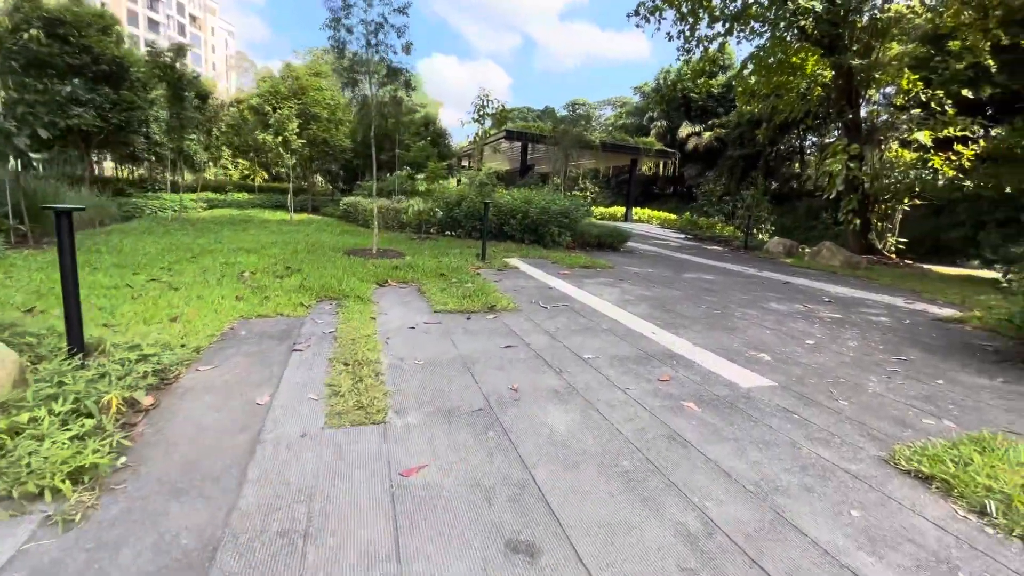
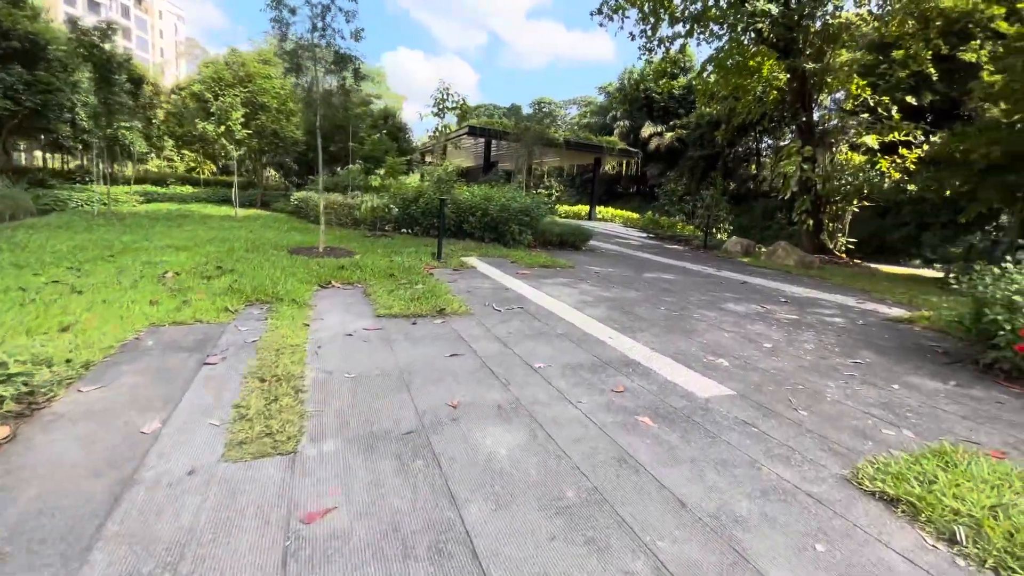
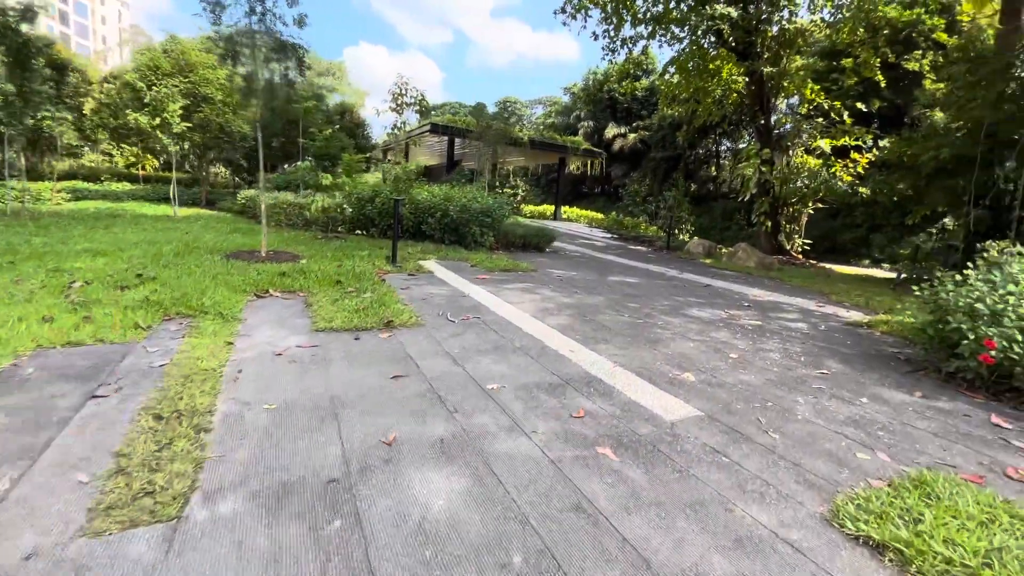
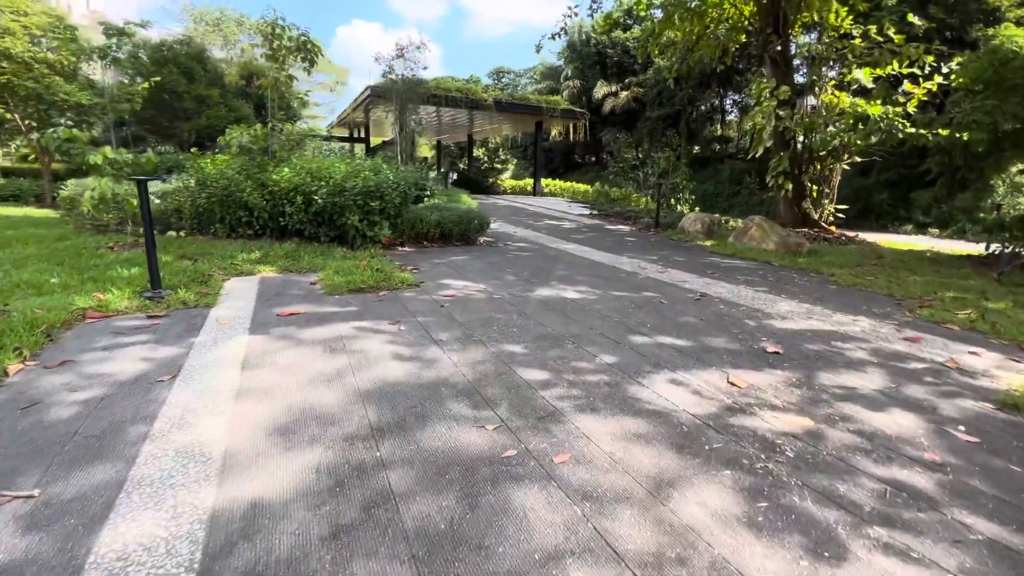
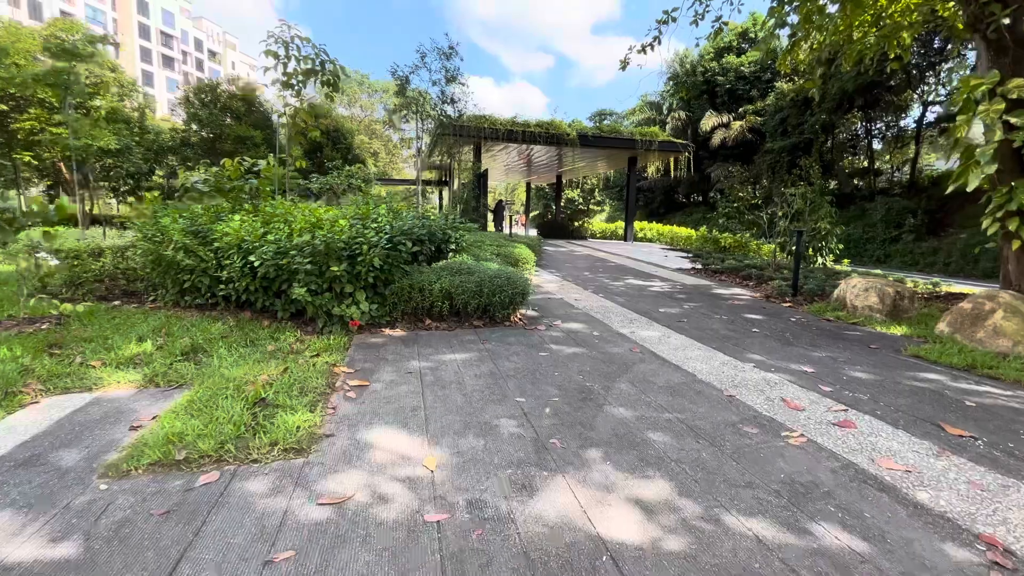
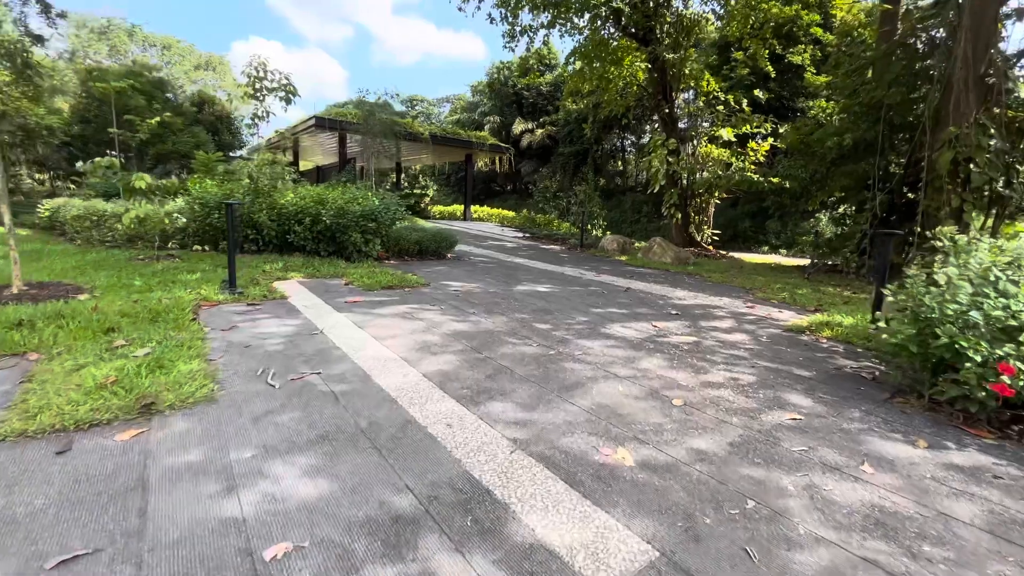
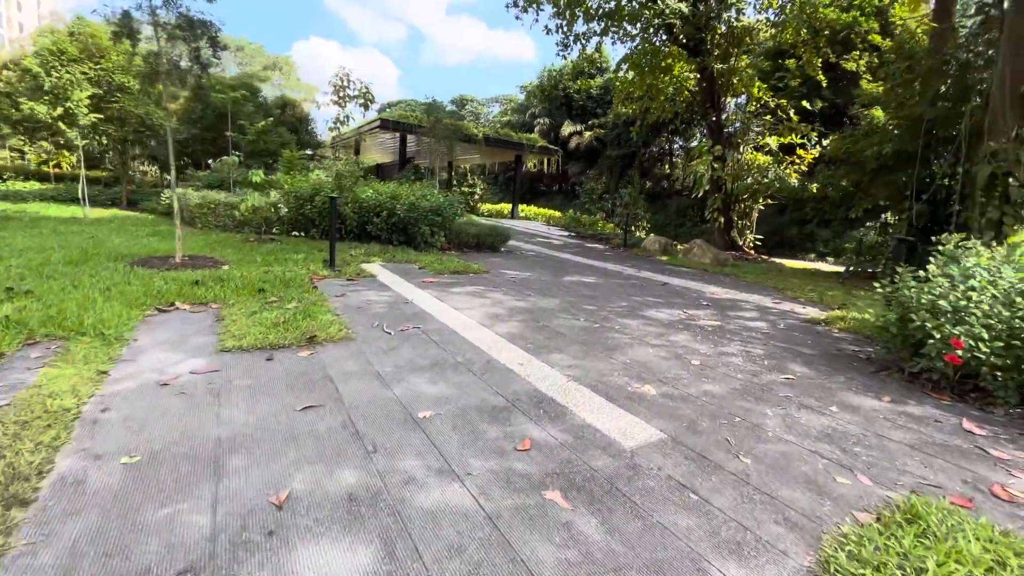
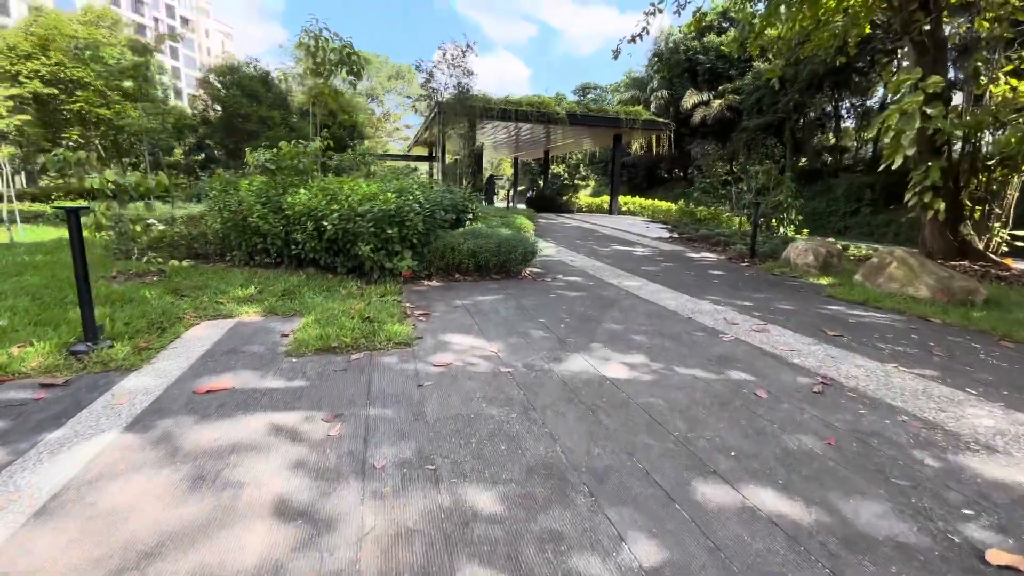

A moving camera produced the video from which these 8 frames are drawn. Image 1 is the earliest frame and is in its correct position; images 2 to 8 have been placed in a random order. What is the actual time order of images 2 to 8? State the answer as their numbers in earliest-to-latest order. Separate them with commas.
2, 3, 7, 6, 4, 8, 5
